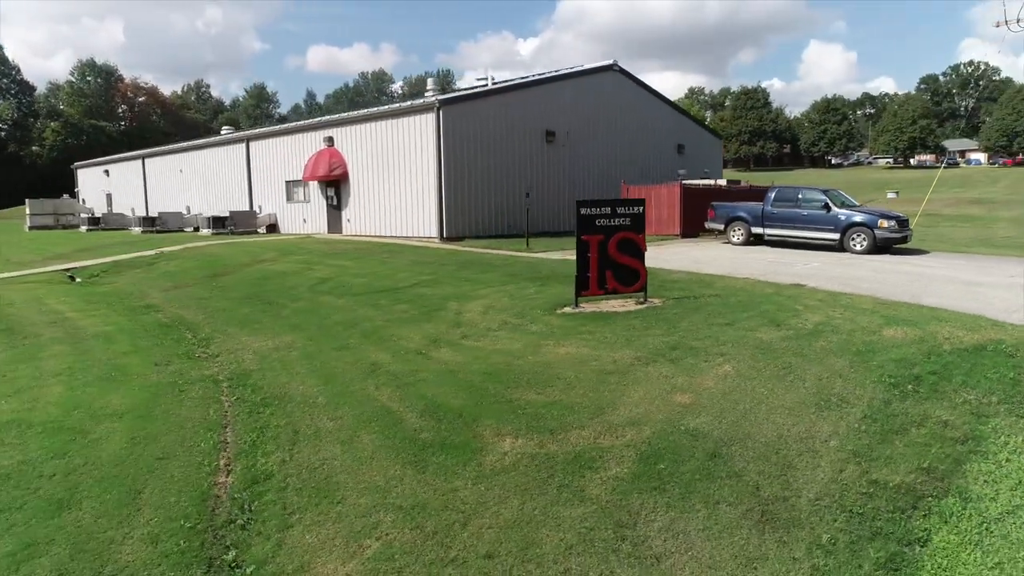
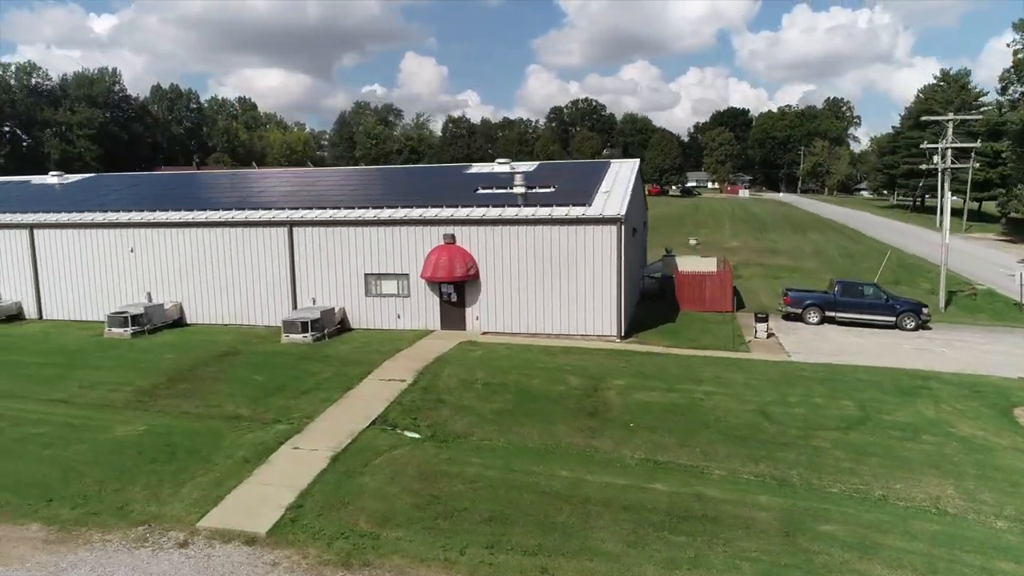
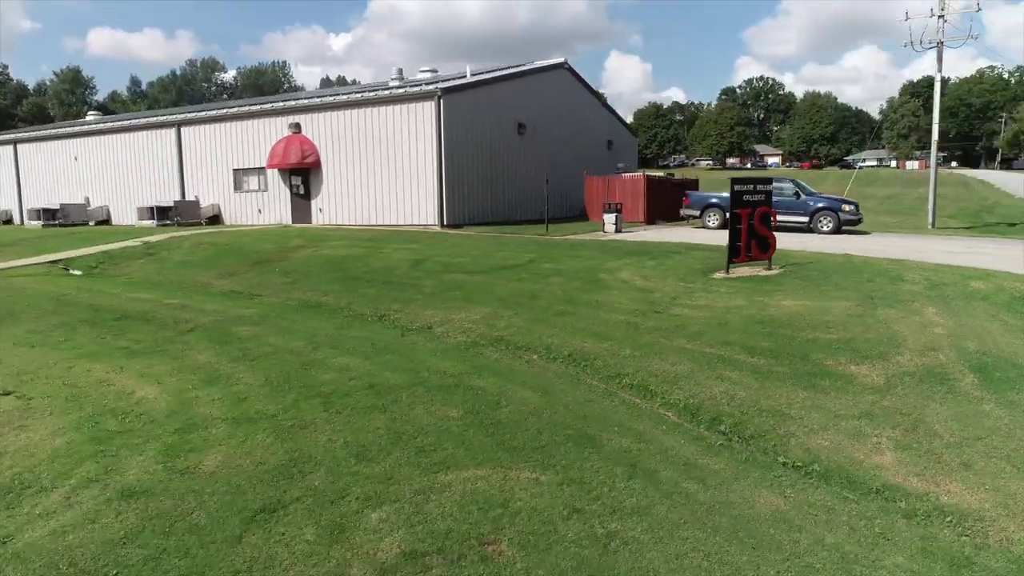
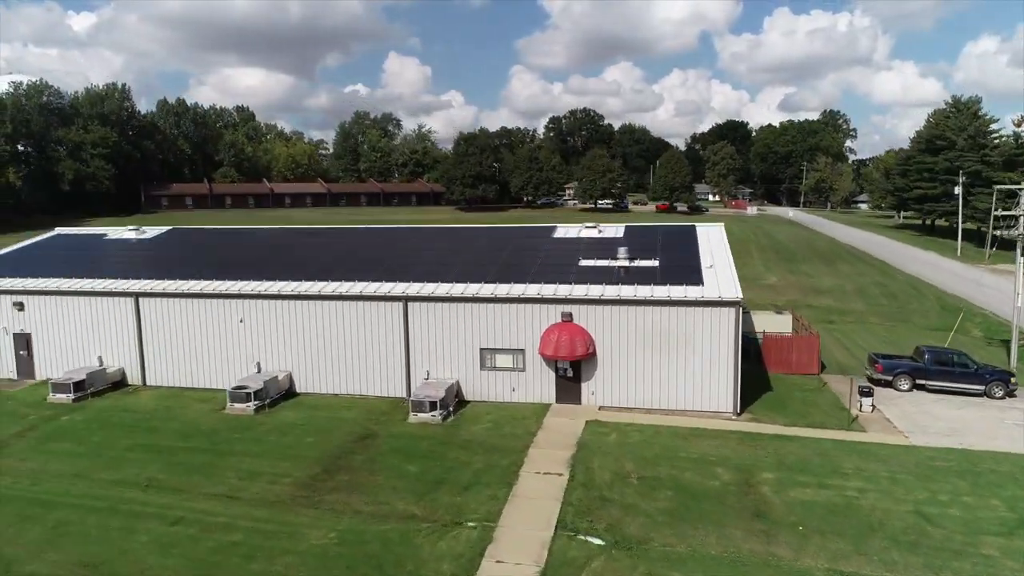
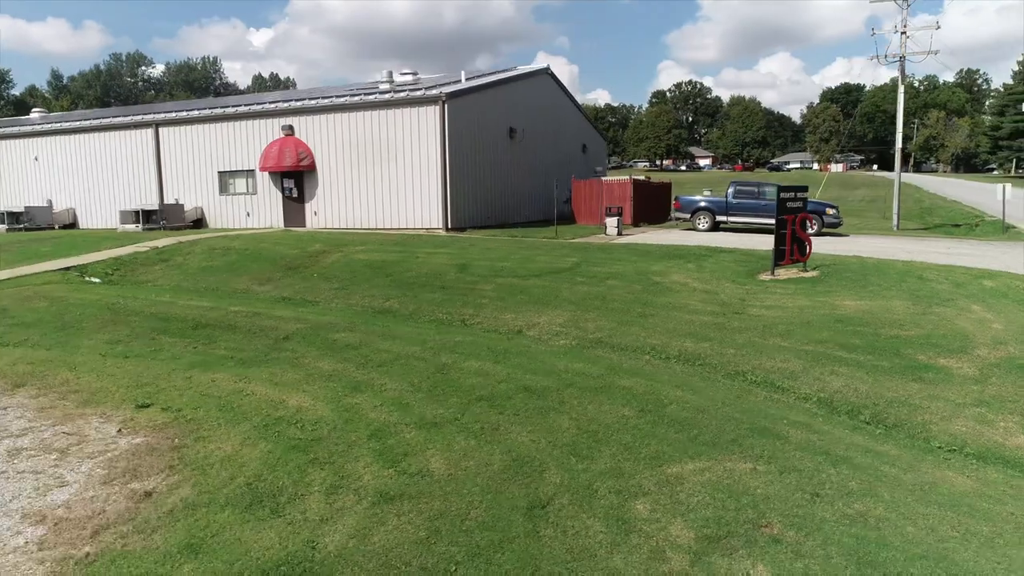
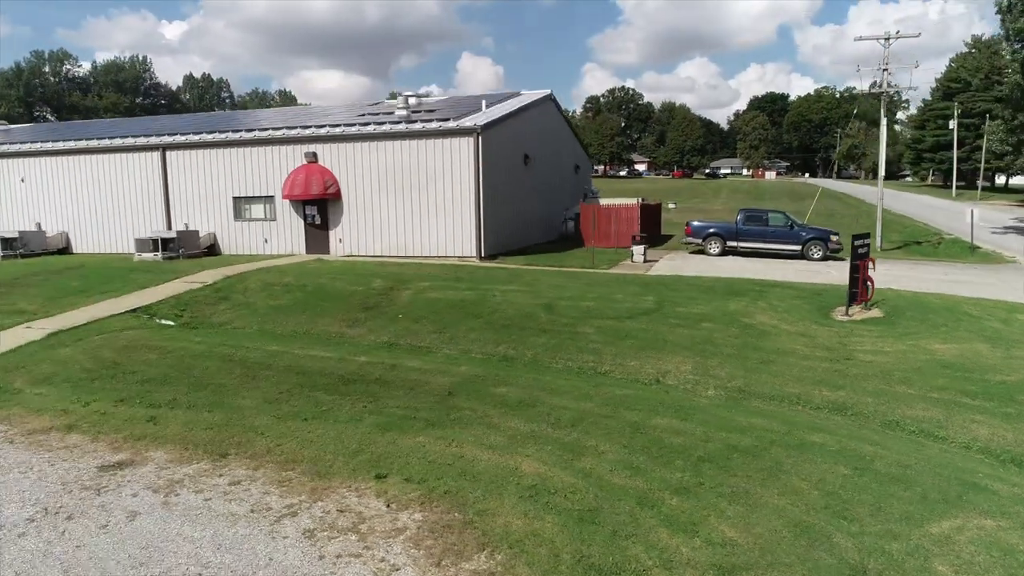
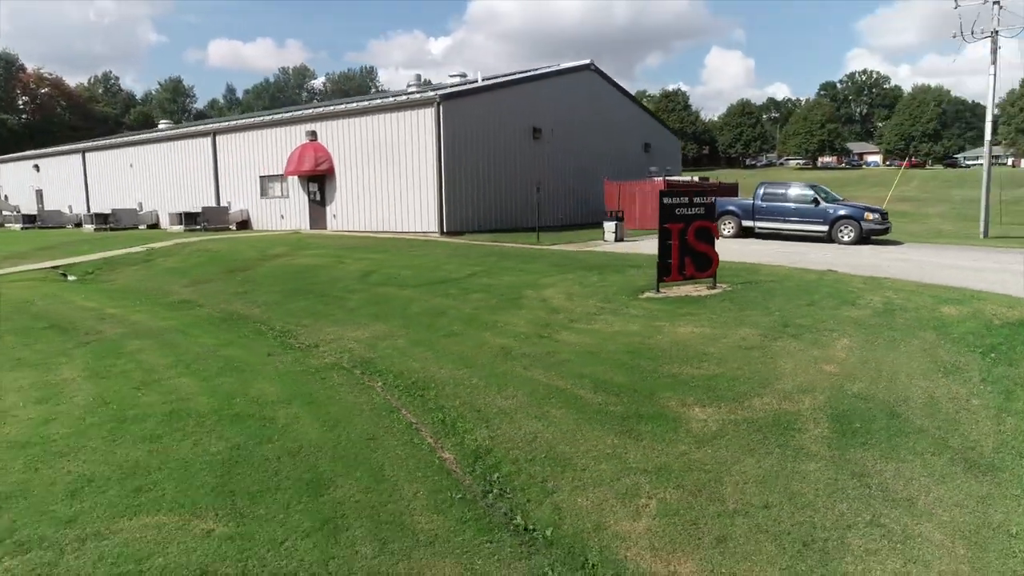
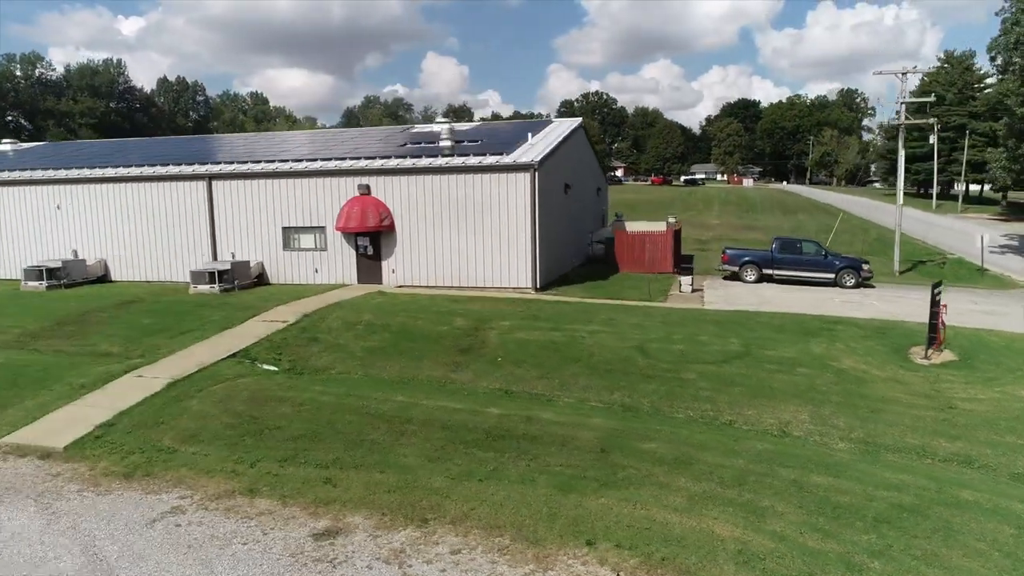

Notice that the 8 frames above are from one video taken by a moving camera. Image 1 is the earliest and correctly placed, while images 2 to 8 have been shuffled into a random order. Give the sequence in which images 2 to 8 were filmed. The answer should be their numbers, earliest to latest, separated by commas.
7, 3, 5, 6, 8, 2, 4
